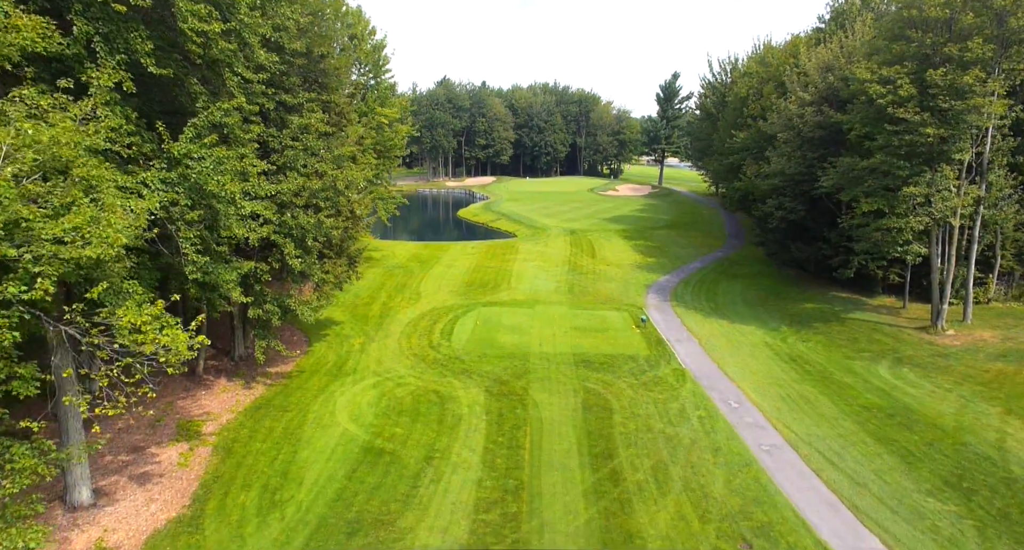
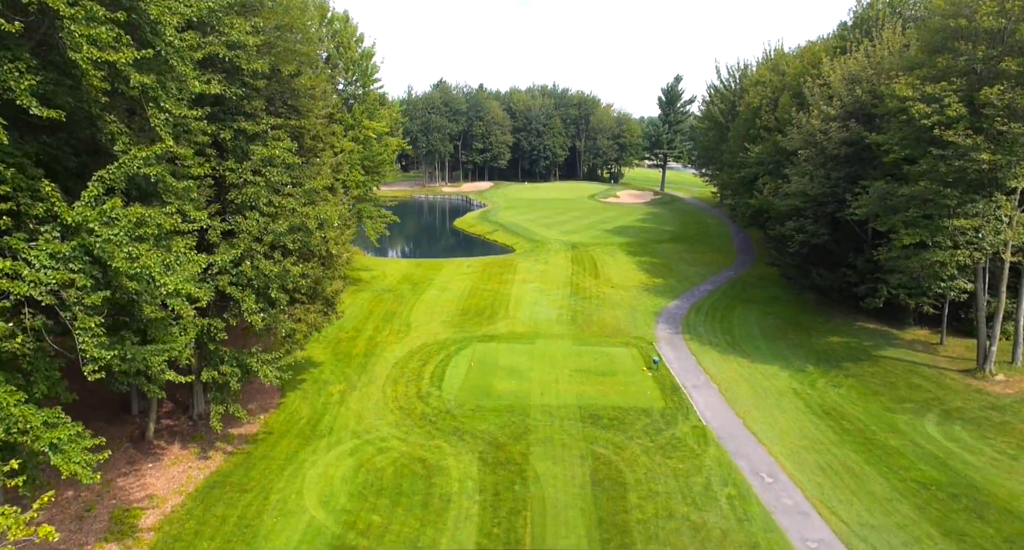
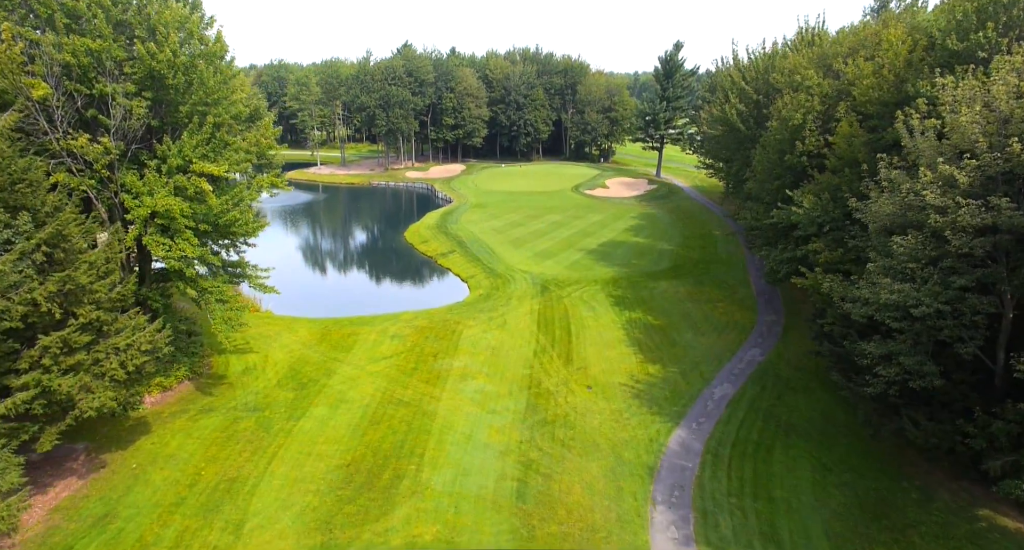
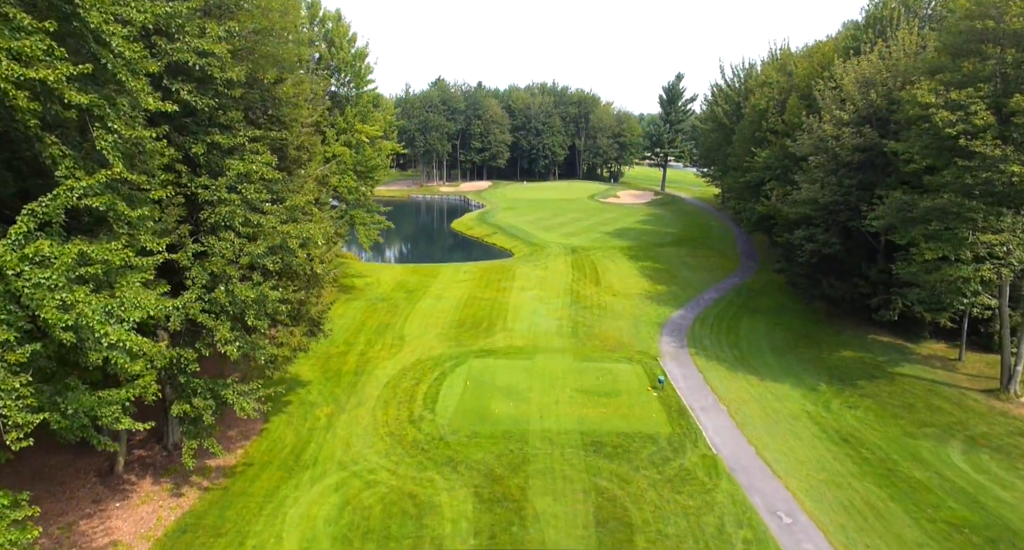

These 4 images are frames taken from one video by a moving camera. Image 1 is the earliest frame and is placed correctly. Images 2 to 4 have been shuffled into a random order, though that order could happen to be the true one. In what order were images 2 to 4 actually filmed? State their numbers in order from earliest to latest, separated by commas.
2, 4, 3
